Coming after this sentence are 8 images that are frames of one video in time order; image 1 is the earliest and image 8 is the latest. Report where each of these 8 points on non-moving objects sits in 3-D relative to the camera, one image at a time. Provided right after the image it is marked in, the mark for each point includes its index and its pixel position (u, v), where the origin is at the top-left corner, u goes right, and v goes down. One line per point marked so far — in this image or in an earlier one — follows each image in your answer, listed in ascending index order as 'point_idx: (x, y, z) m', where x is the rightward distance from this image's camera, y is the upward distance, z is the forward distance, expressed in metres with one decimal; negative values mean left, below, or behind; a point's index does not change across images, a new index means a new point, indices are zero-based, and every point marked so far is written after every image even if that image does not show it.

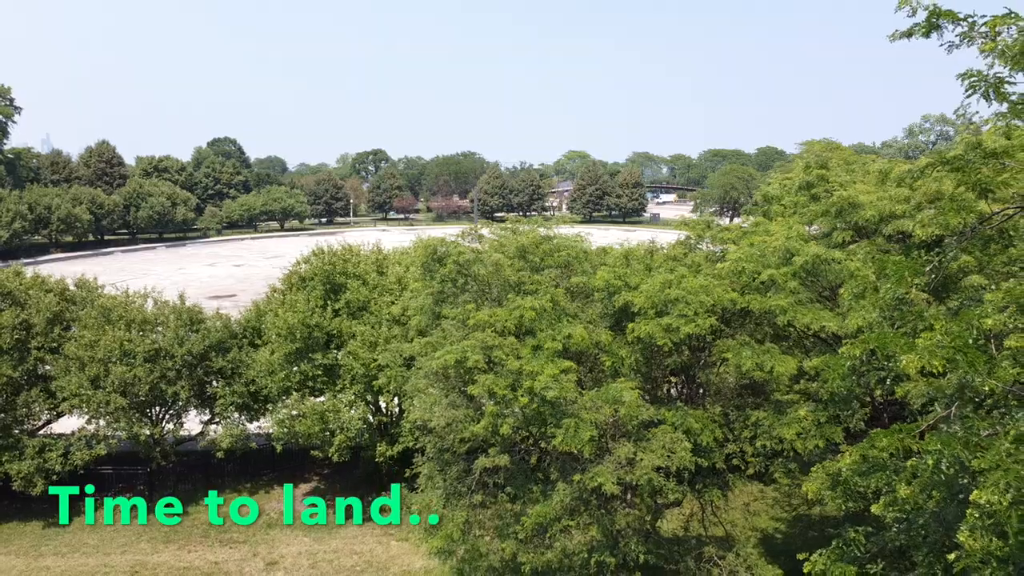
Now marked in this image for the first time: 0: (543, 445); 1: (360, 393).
0: (+0.4, -2.0, +8.5) m
1: (-3.5, -2.4, +15.1) m
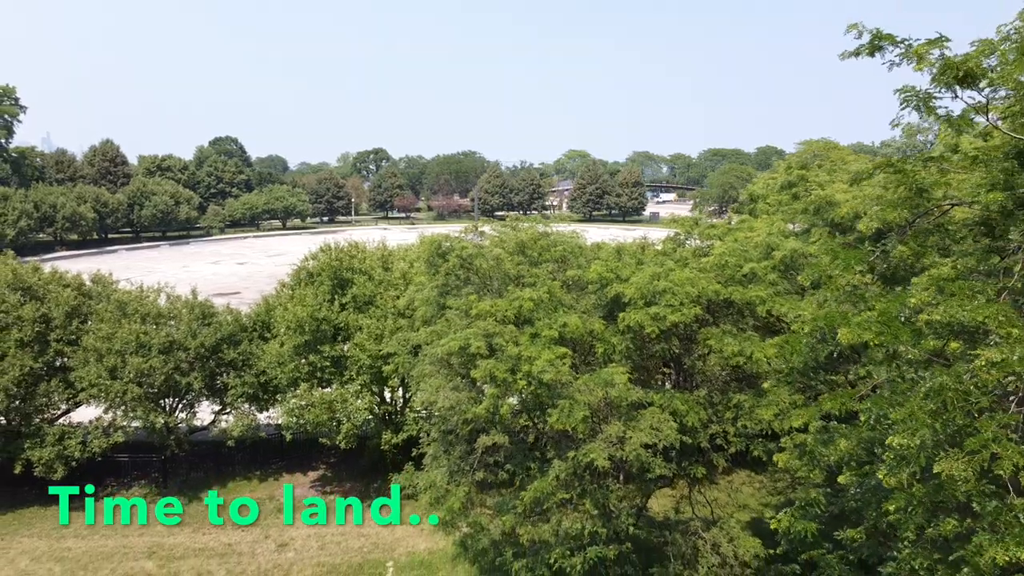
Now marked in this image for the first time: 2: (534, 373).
0: (+0.4, -1.9, +9.1) m
1: (-3.5, -2.3, +15.8) m
2: (+0.3, -1.1, +8.4) m
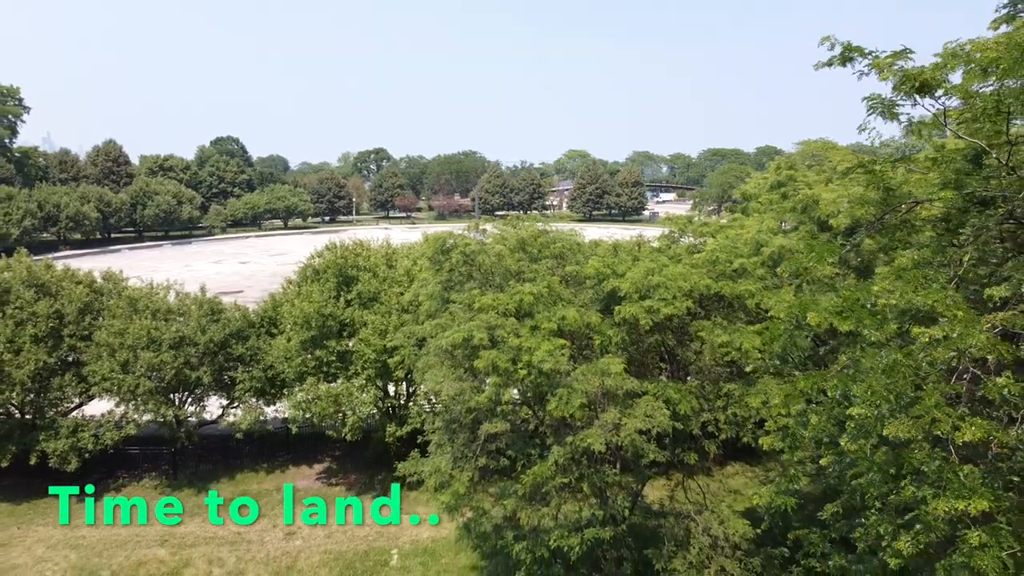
0: (+0.4, -1.8, +9.6) m
1: (-3.5, -2.2, +16.2) m
2: (+0.3, -1.0, +8.8) m
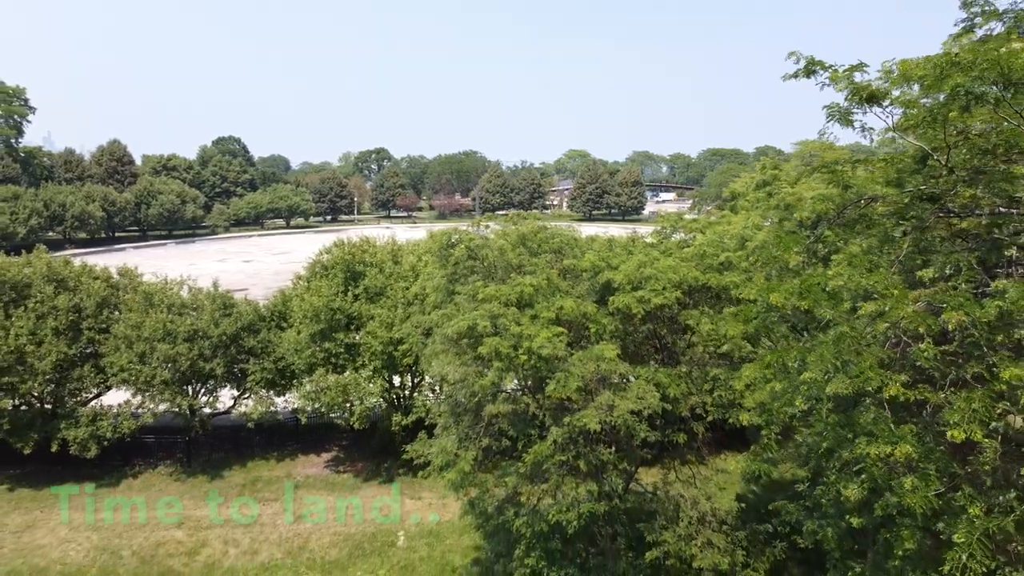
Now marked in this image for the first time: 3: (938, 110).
0: (+0.4, -1.7, +10.3) m
1: (-3.5, -2.1, +16.9) m
2: (+0.3, -0.9, +9.5) m
3: (+3.7, +1.6, +5.8) m
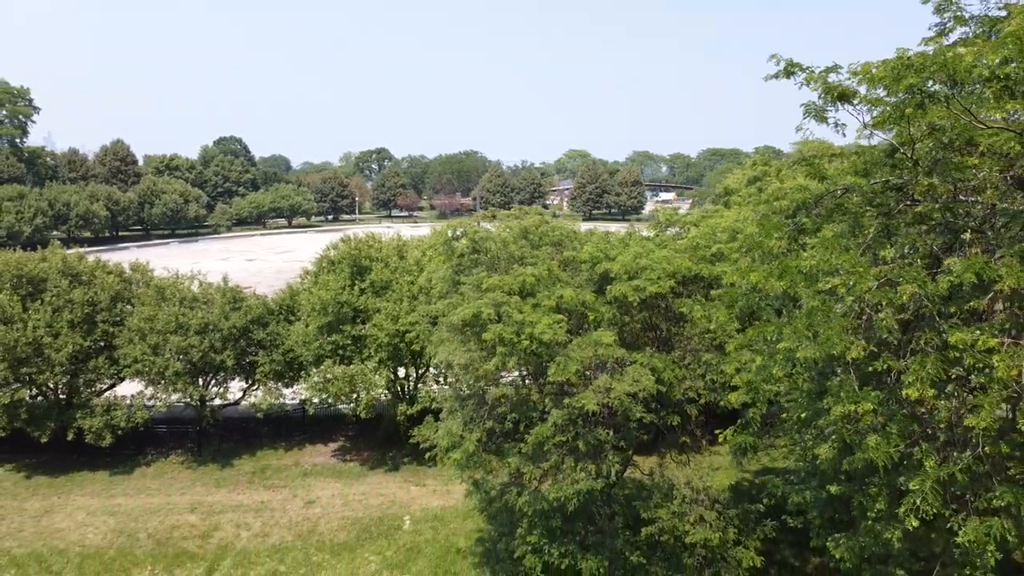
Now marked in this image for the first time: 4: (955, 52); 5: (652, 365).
0: (+0.5, -1.5, +10.8) m
1: (-3.4, -1.9, +17.5) m
2: (+0.4, -0.7, +10.1) m
3: (+3.8, +1.8, +6.3) m
4: (+4.2, +2.2, +6.2) m
5: (+2.2, -1.2, +10.4) m
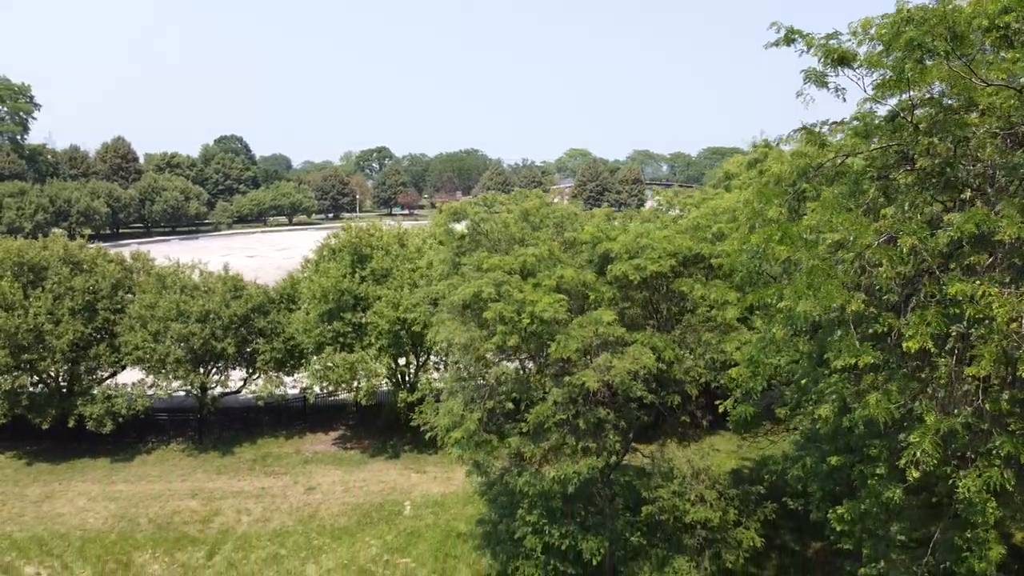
0: (+0.5, -1.2, +10.8) m
1: (-3.4, -1.6, +17.5) m
2: (+0.4, -0.4, +10.1) m
3: (+3.8, +2.1, +6.4) m
4: (+4.2, +2.6, +6.2) m
5: (+2.2, -0.9, +10.4) m
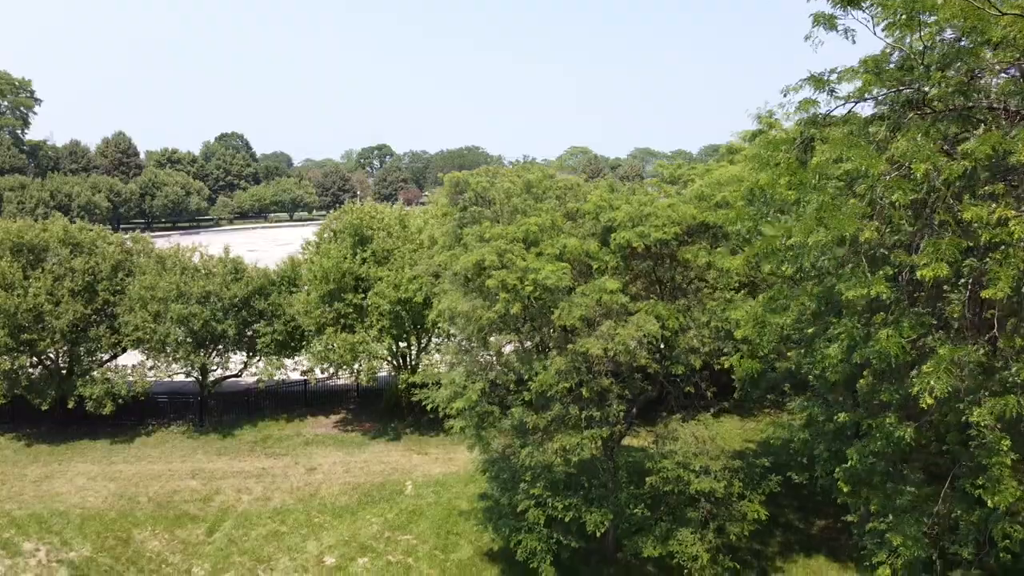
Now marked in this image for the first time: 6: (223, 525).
0: (+0.5, -0.7, +10.7) m
1: (-3.4, -1.1, +17.4) m
2: (+0.4, +0.1, +10.0) m
3: (+3.8, +2.6, +6.2) m
4: (+4.2, +3.1, +6.0) m
5: (+2.3, -0.4, +10.3) m
6: (-5.9, -4.9, +13.5) m
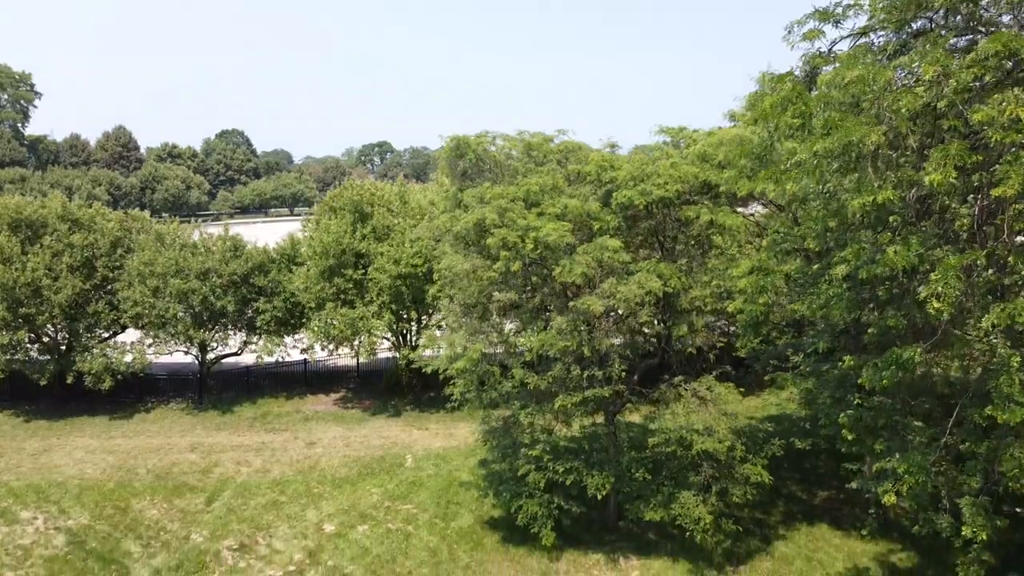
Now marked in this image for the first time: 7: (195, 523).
0: (+0.5, 0.0, +10.6) m
1: (-3.3, -0.4, +17.3) m
2: (+0.4, +0.8, +9.9) m
3: (+3.8, +3.2, +6.1) m
4: (+4.2, +3.7, +5.9) m
5: (+2.3, +0.3, +10.2) m
6: (-5.9, -4.2, +13.4) m
7: (-6.1, -4.5, +12.6) m
